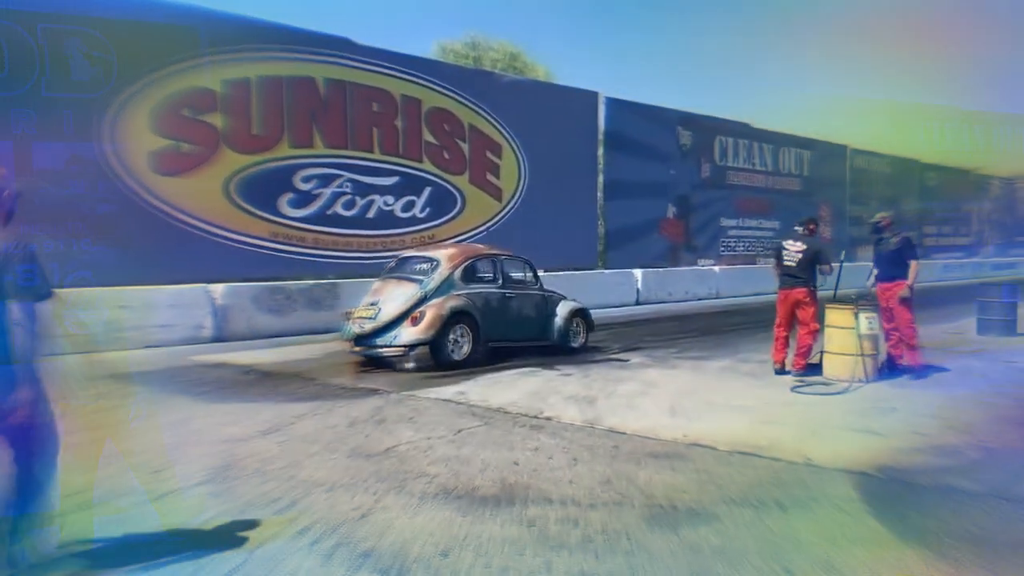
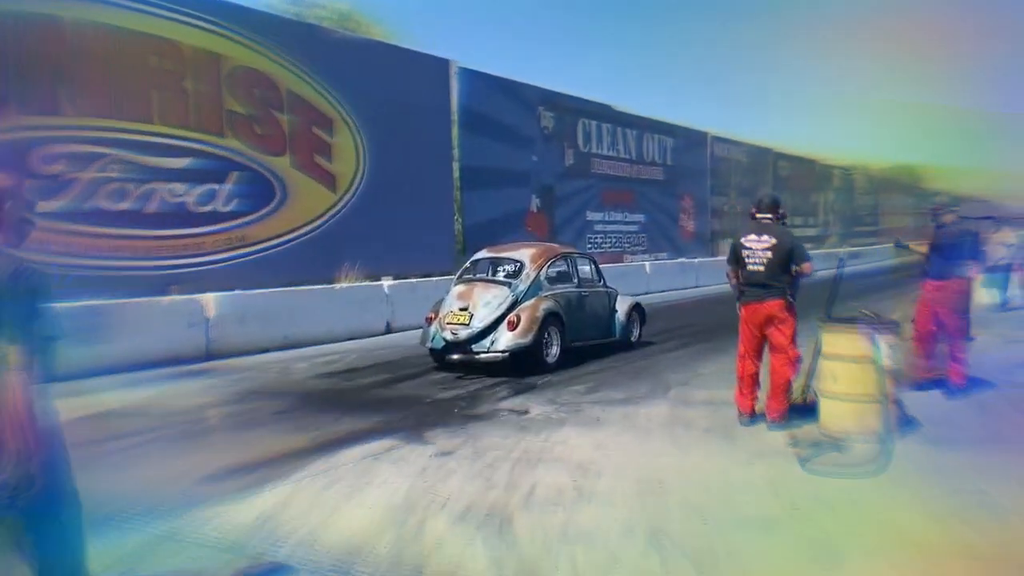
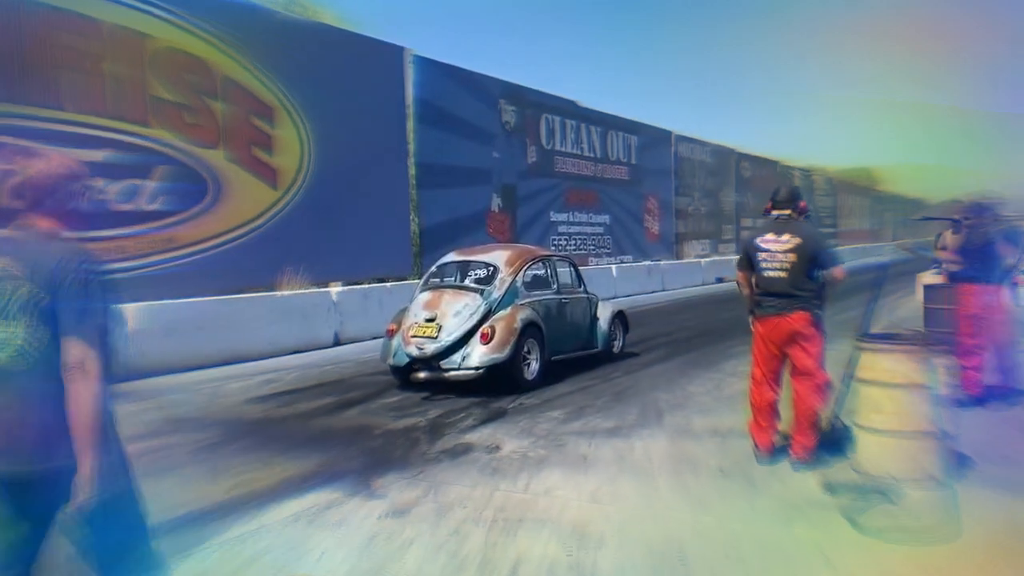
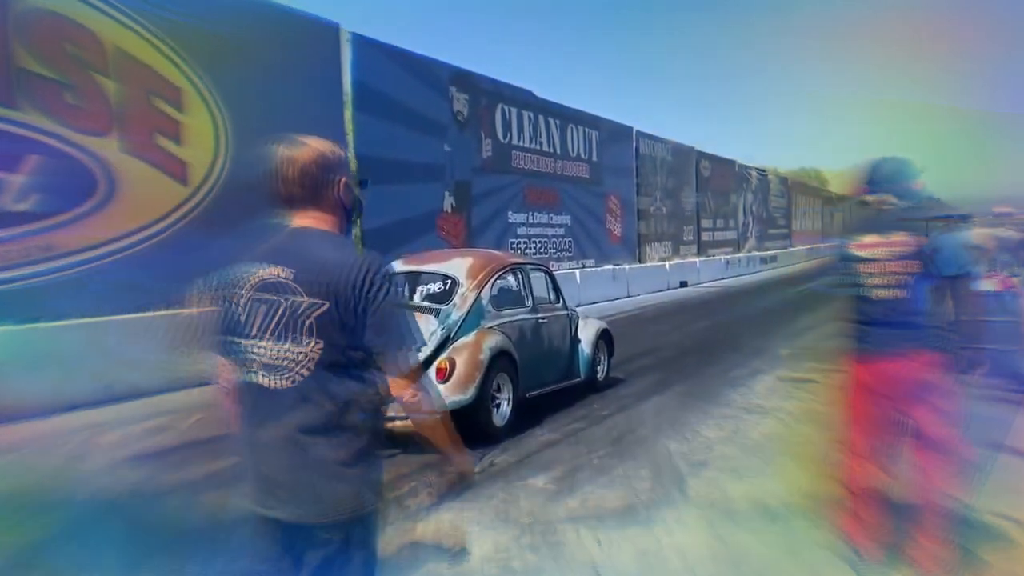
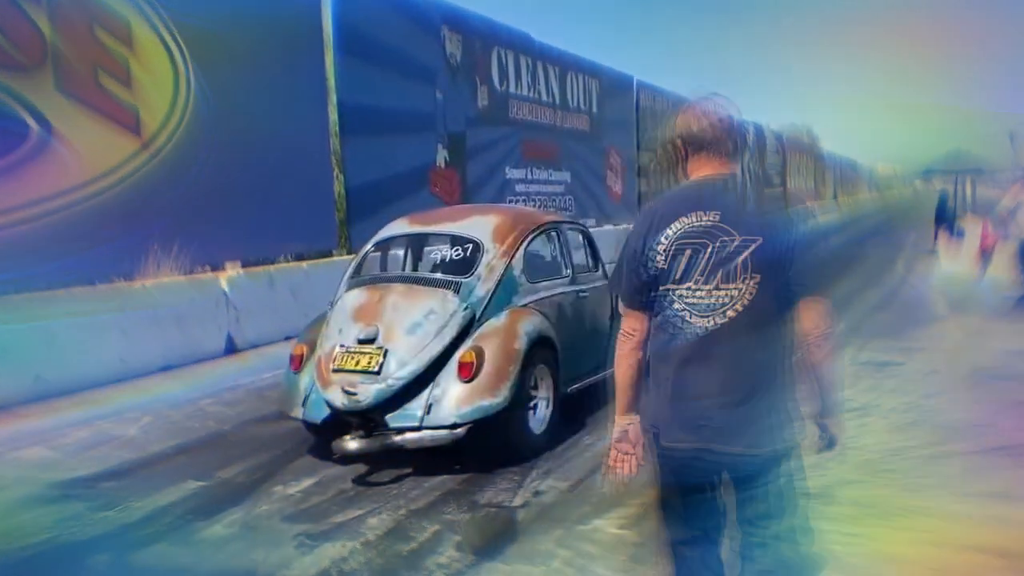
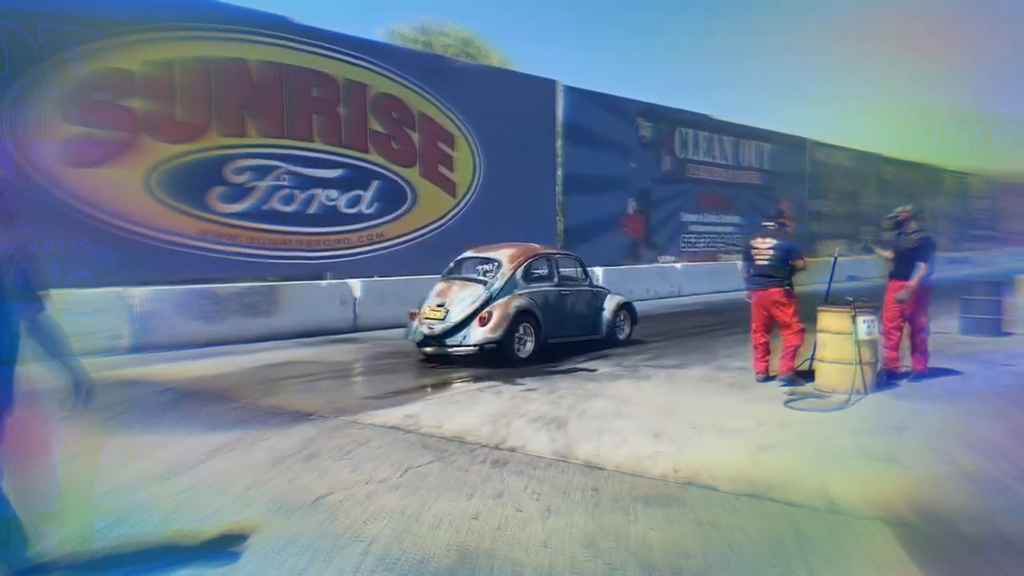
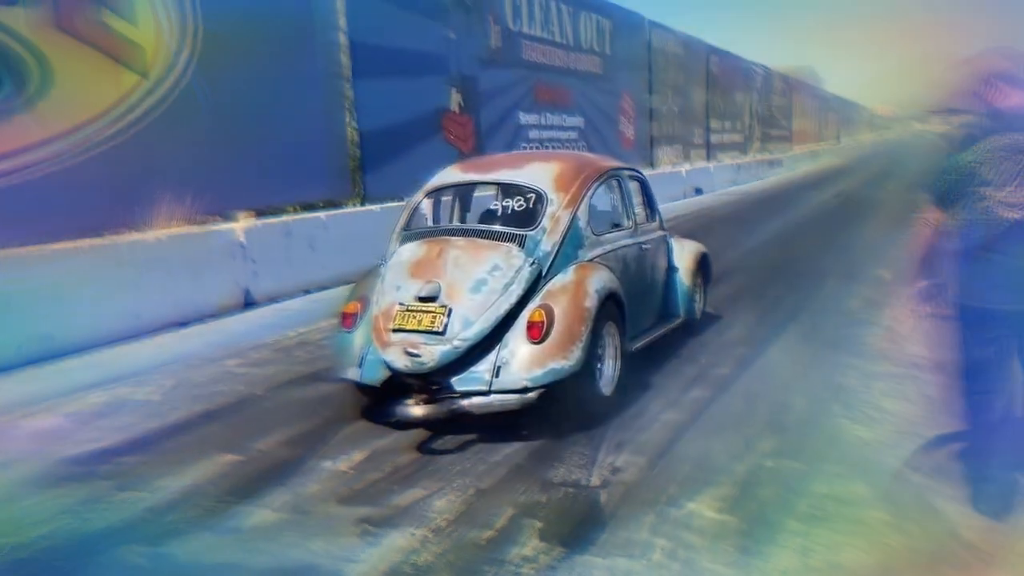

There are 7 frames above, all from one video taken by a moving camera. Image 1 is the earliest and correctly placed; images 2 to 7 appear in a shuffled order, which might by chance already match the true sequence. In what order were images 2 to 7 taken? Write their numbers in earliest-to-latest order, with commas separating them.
6, 2, 3, 4, 5, 7
